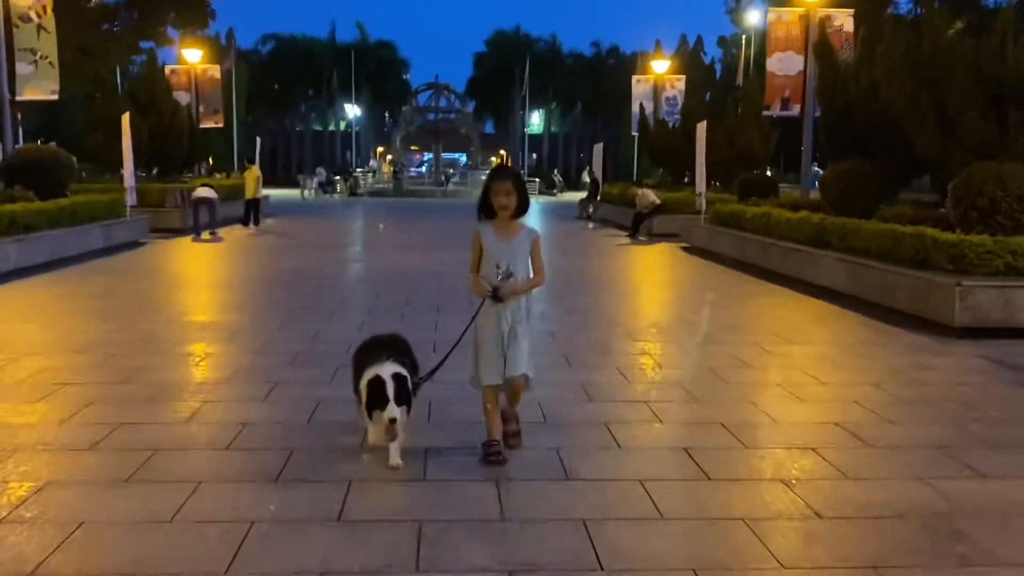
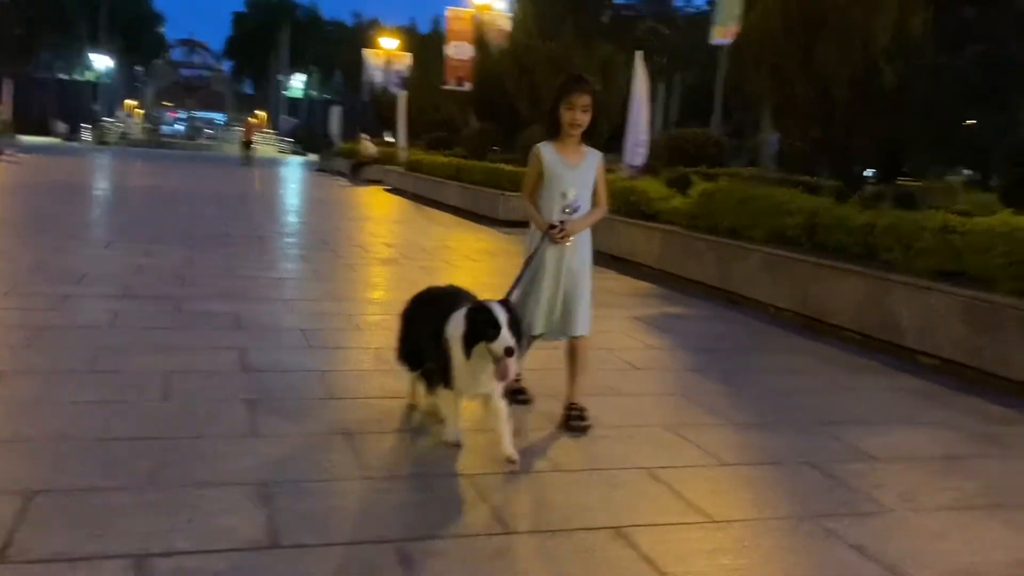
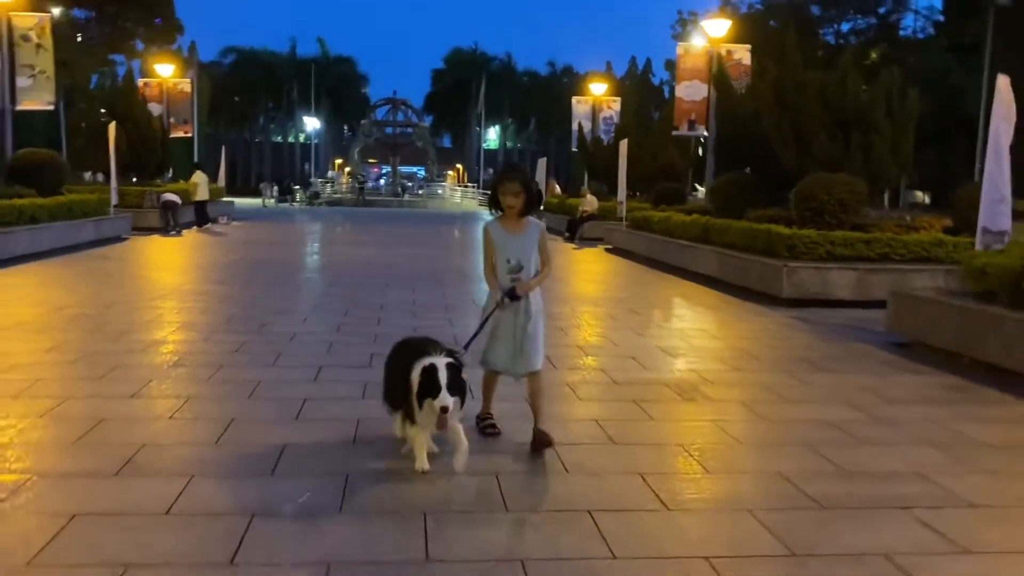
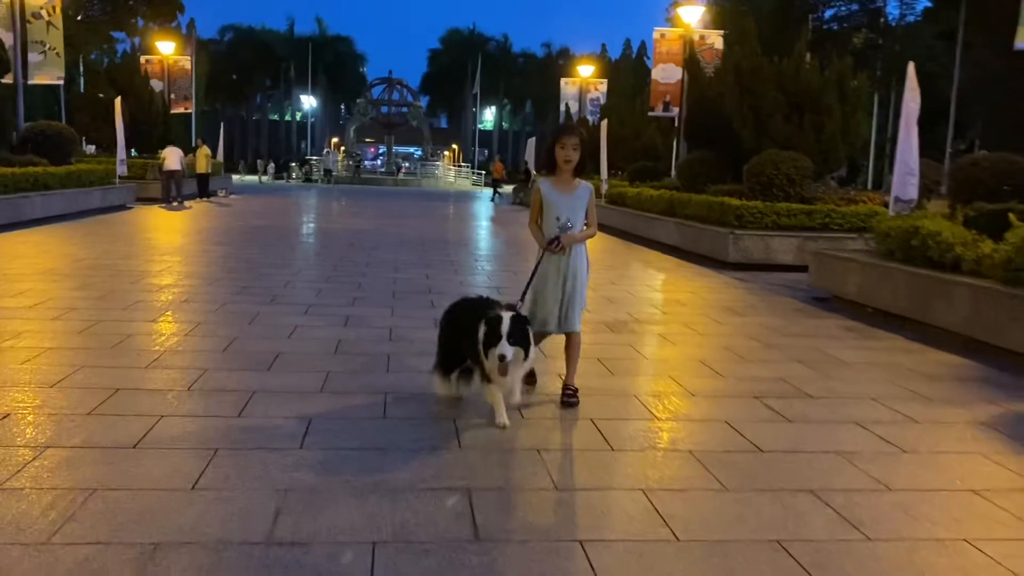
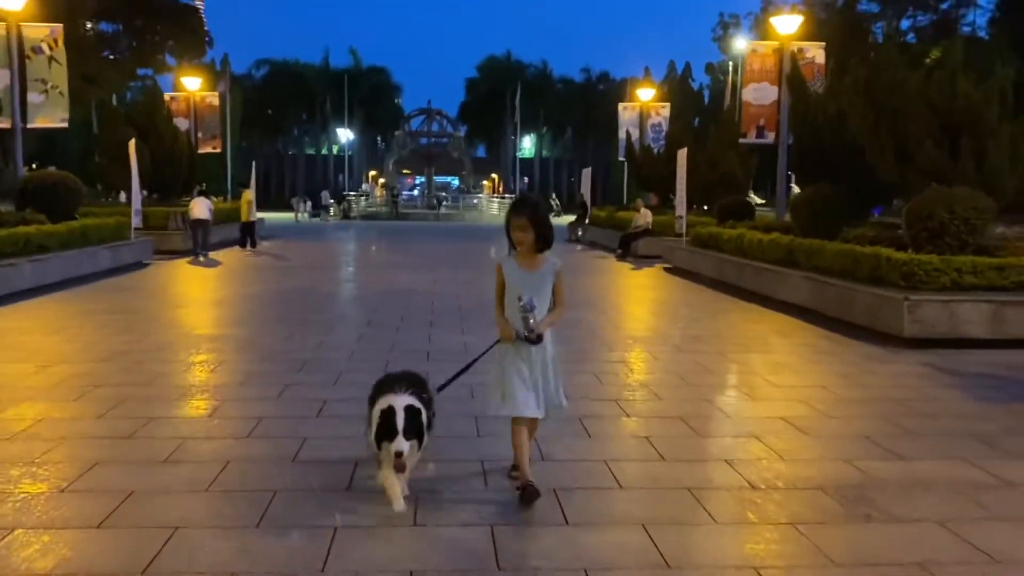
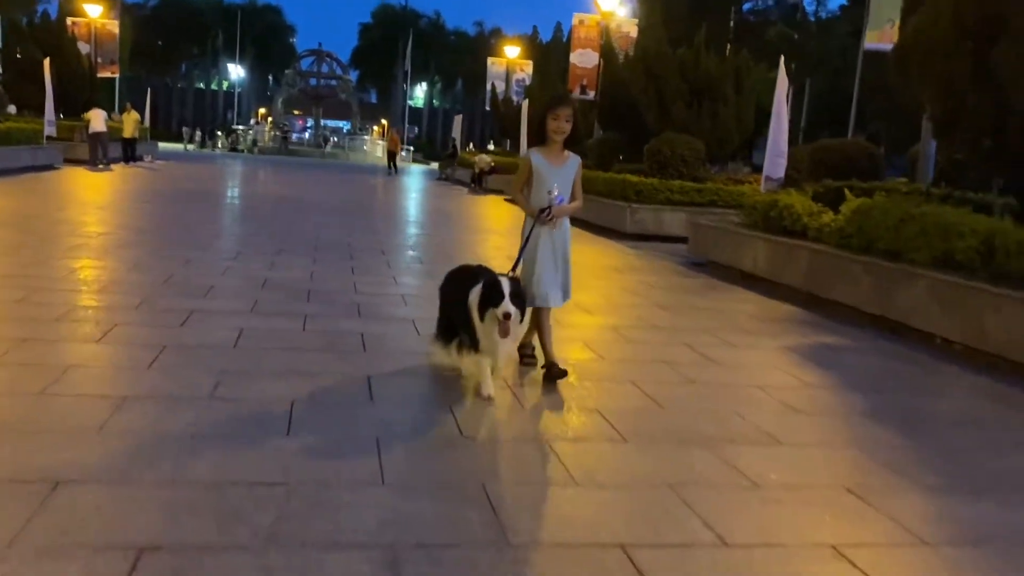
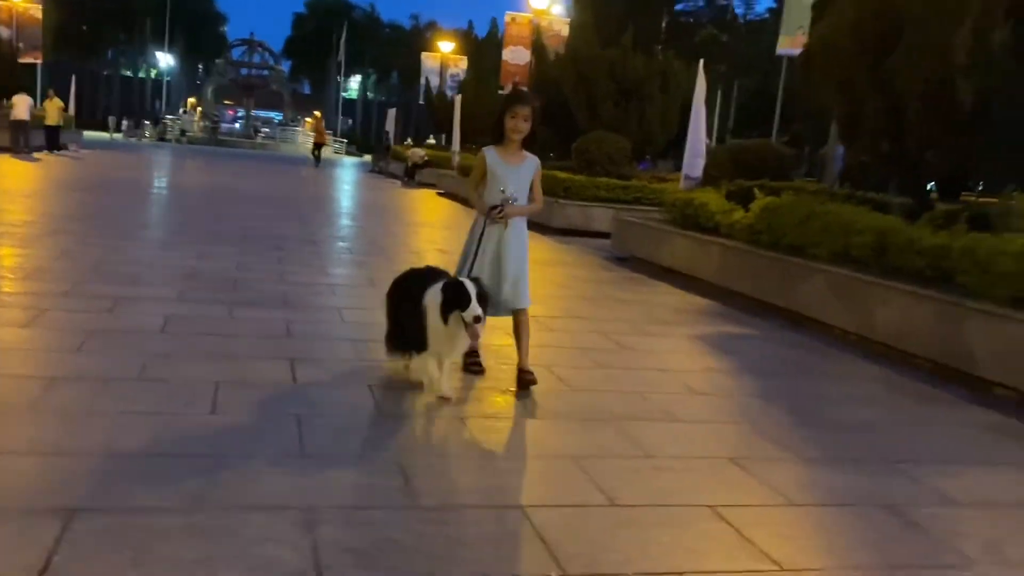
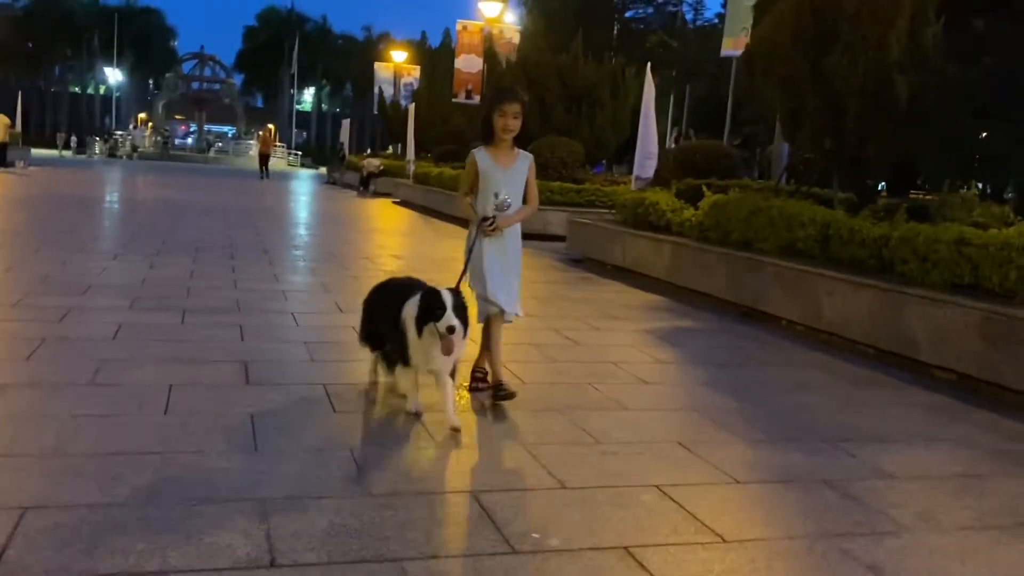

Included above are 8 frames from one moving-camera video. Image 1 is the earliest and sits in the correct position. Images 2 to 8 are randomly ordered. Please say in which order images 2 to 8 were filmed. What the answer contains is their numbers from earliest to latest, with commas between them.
5, 3, 4, 6, 7, 8, 2
